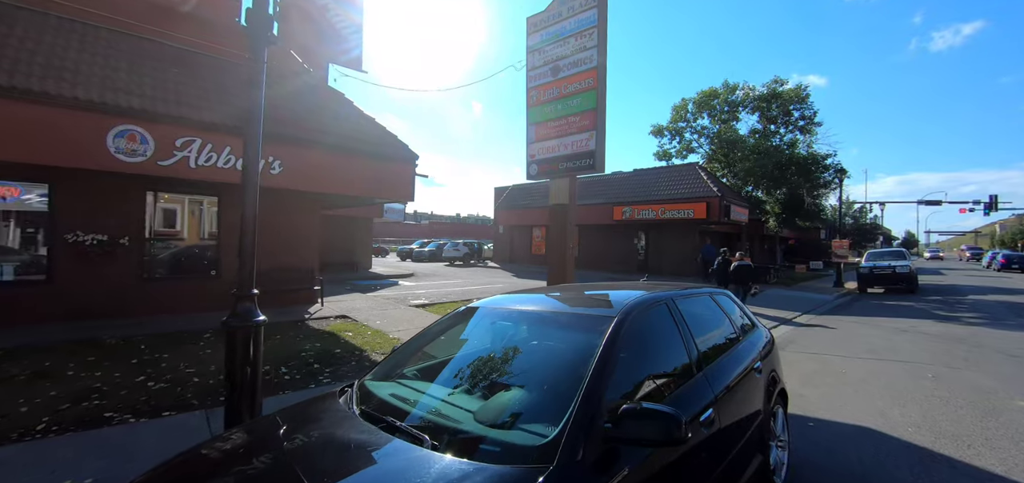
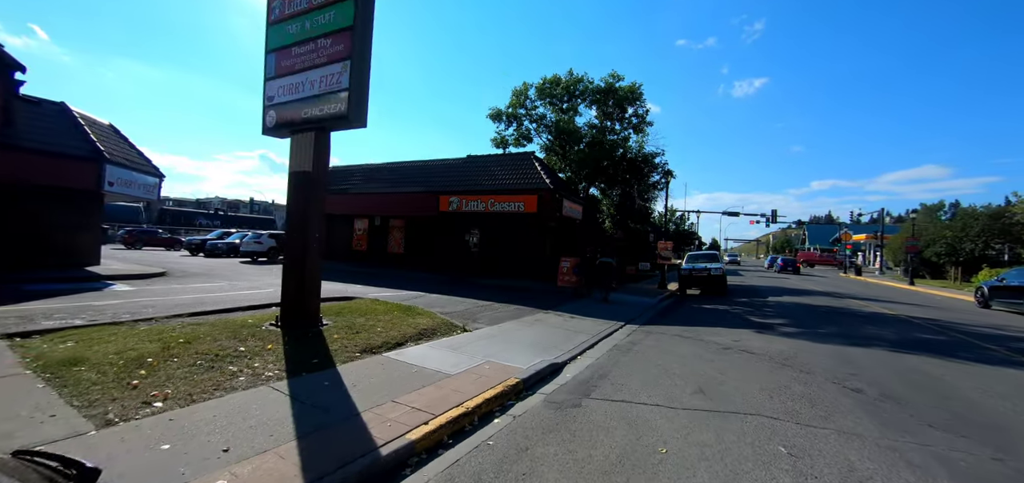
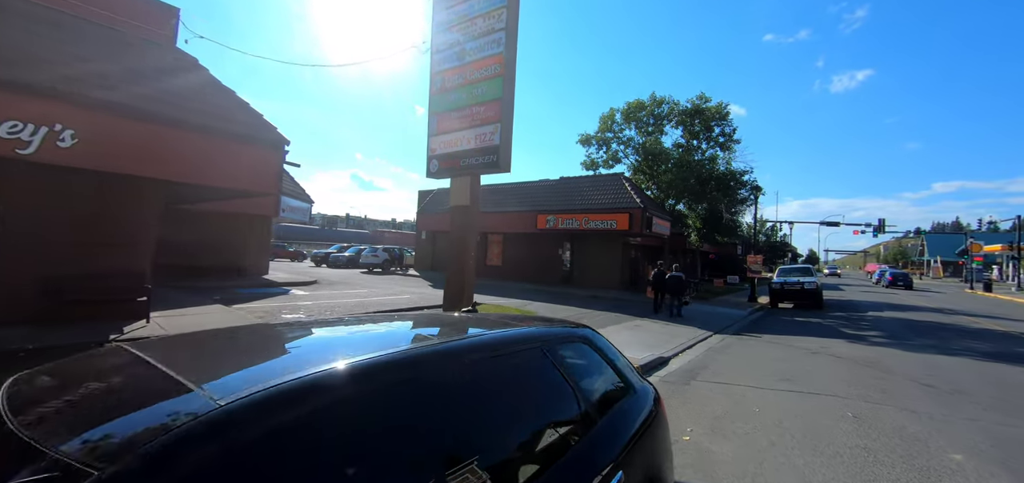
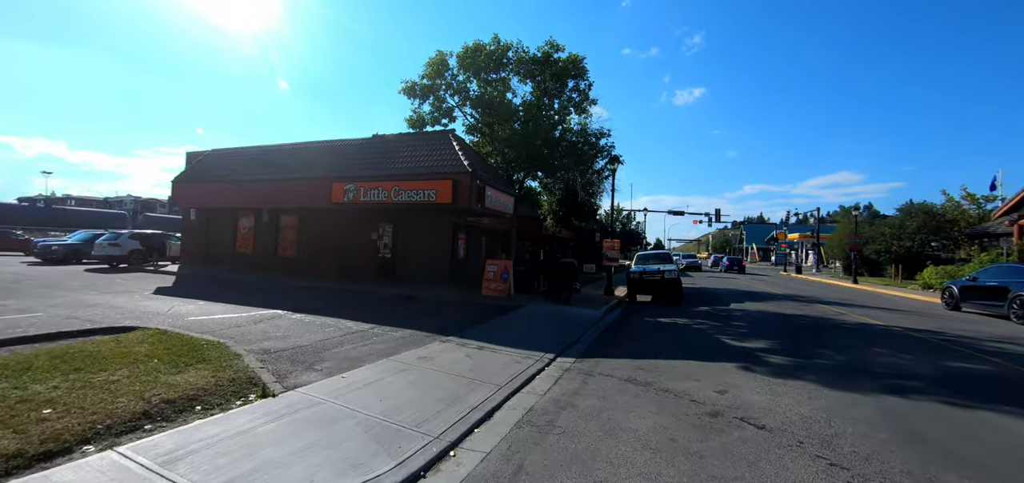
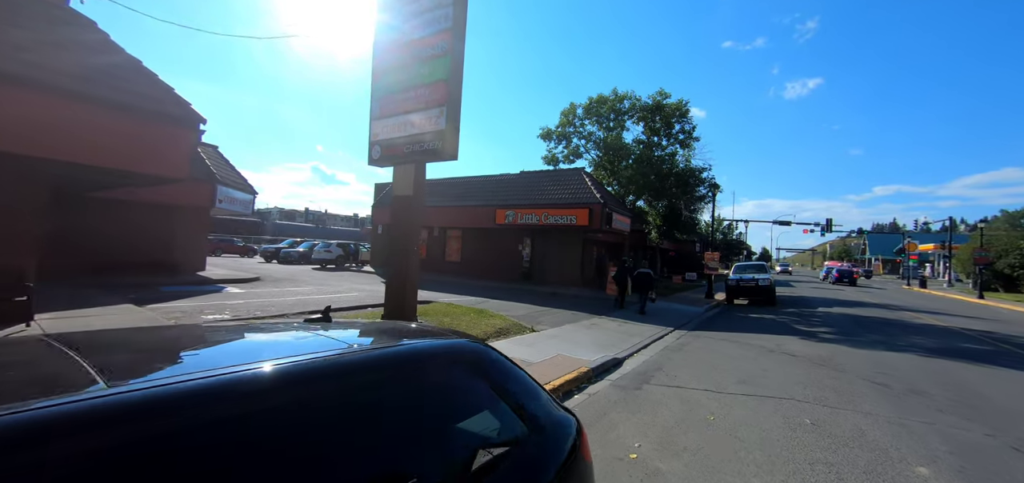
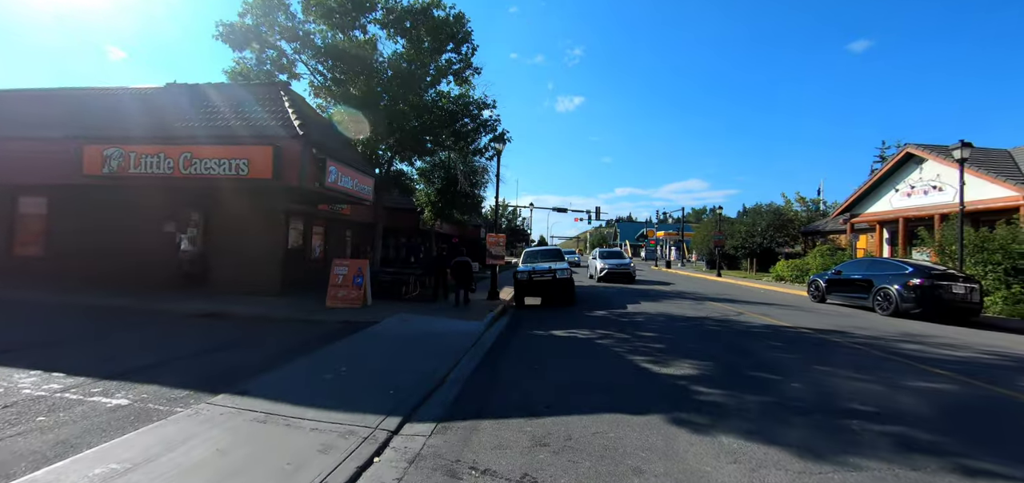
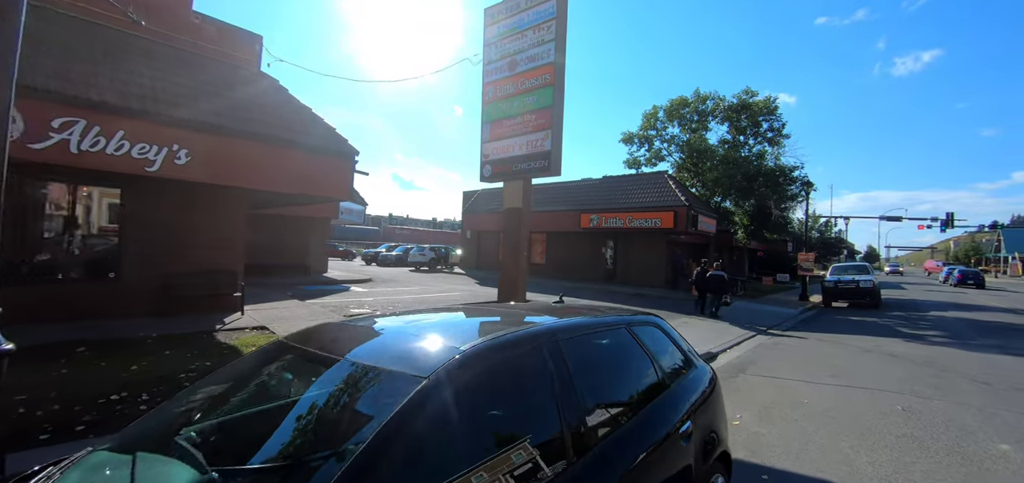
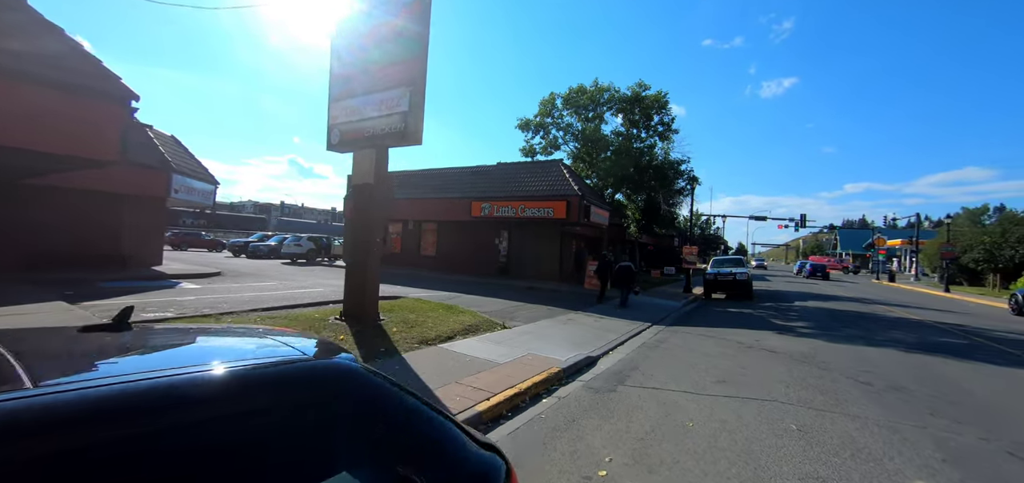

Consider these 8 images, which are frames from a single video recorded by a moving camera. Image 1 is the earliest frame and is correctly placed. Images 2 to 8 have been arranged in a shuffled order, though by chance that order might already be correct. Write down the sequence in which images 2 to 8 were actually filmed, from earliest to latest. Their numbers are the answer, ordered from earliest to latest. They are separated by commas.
7, 3, 5, 8, 2, 4, 6
